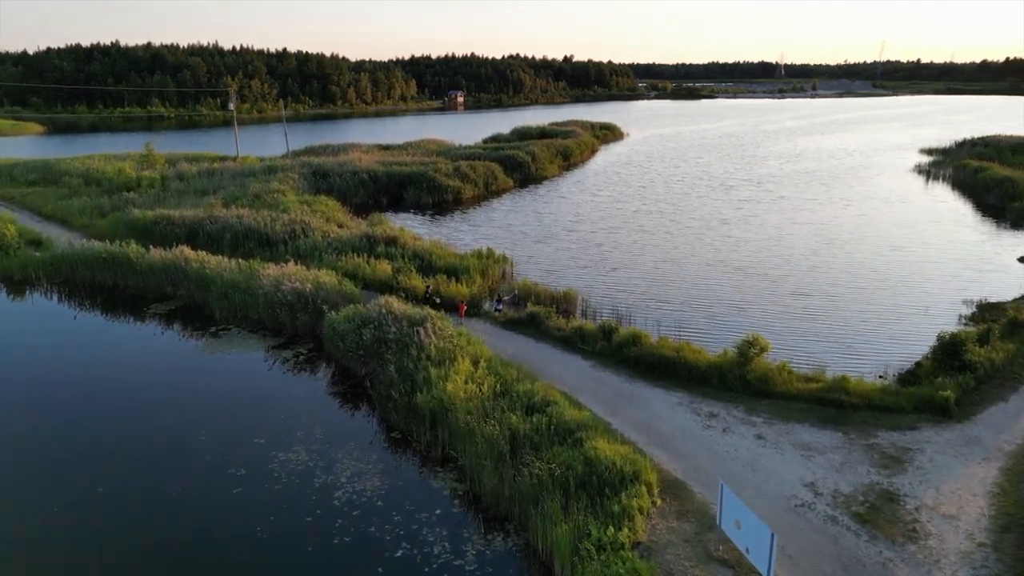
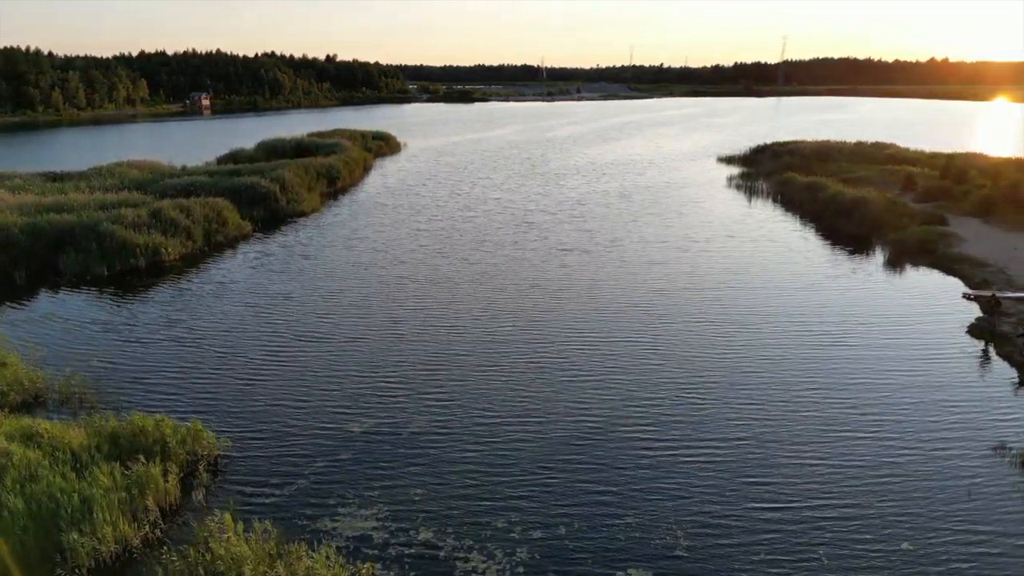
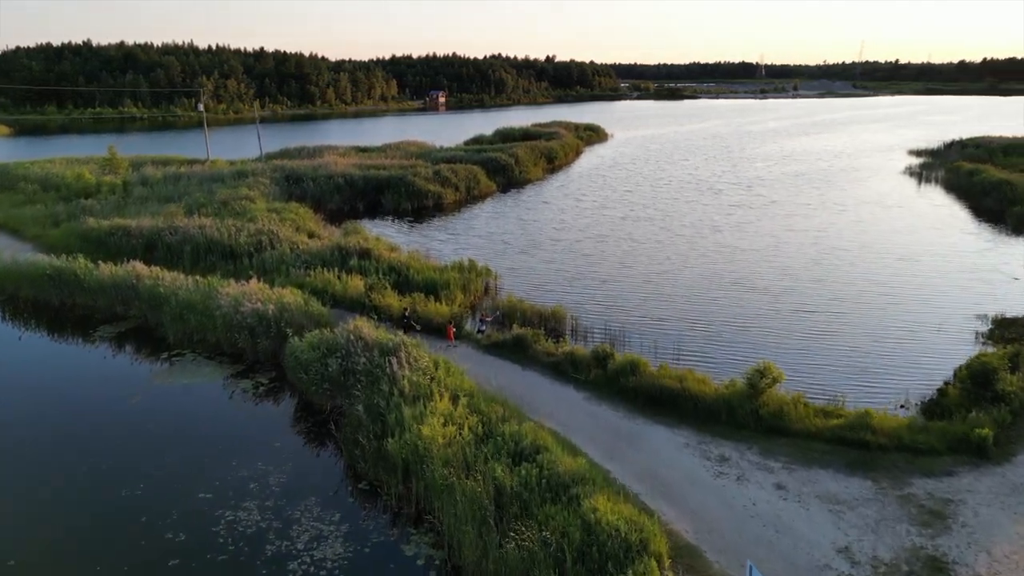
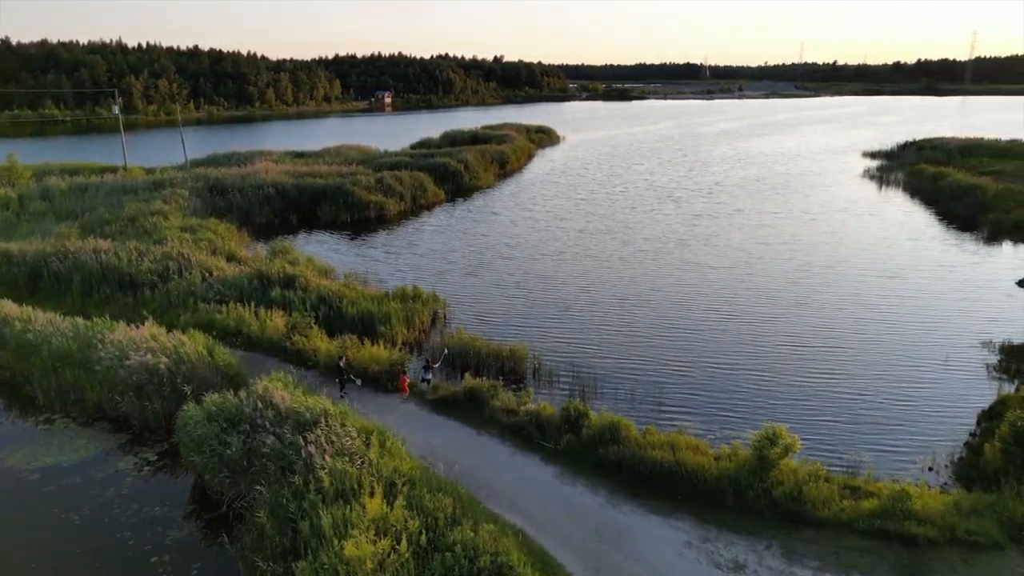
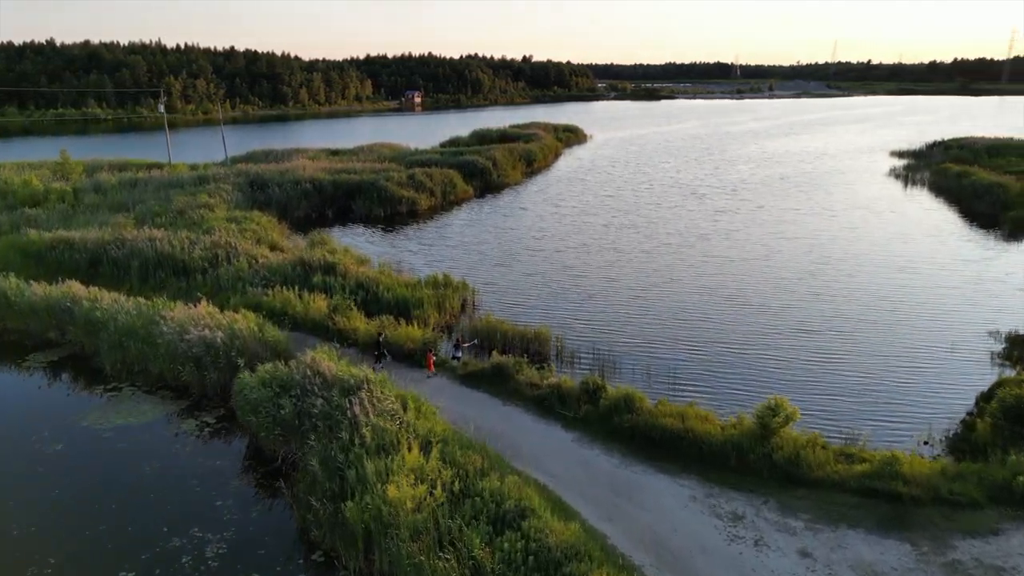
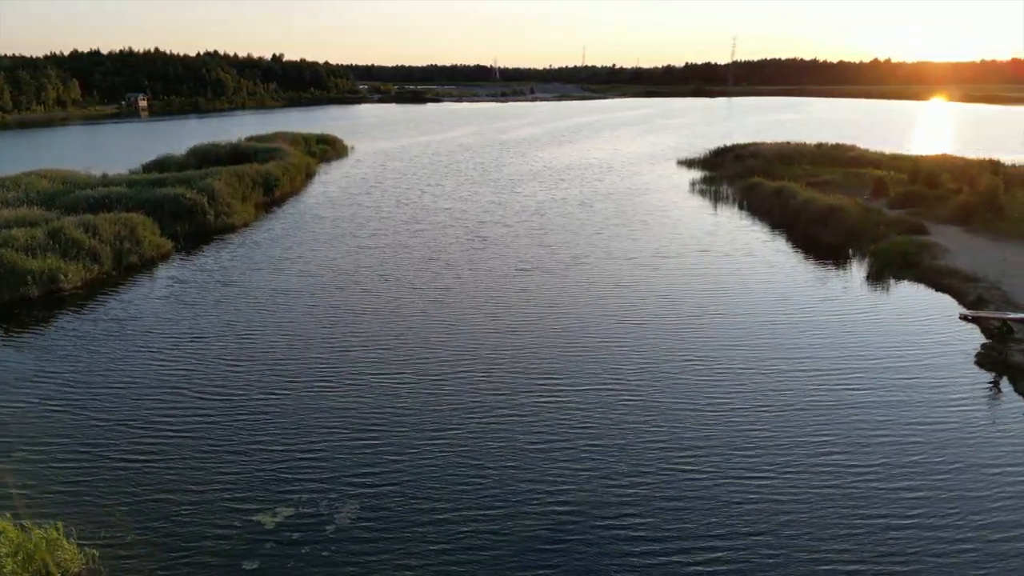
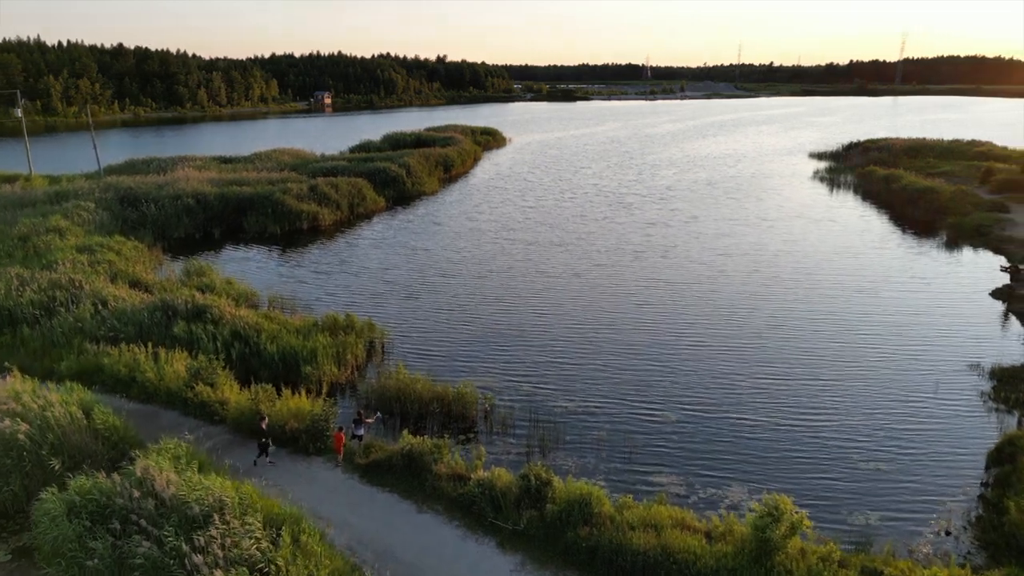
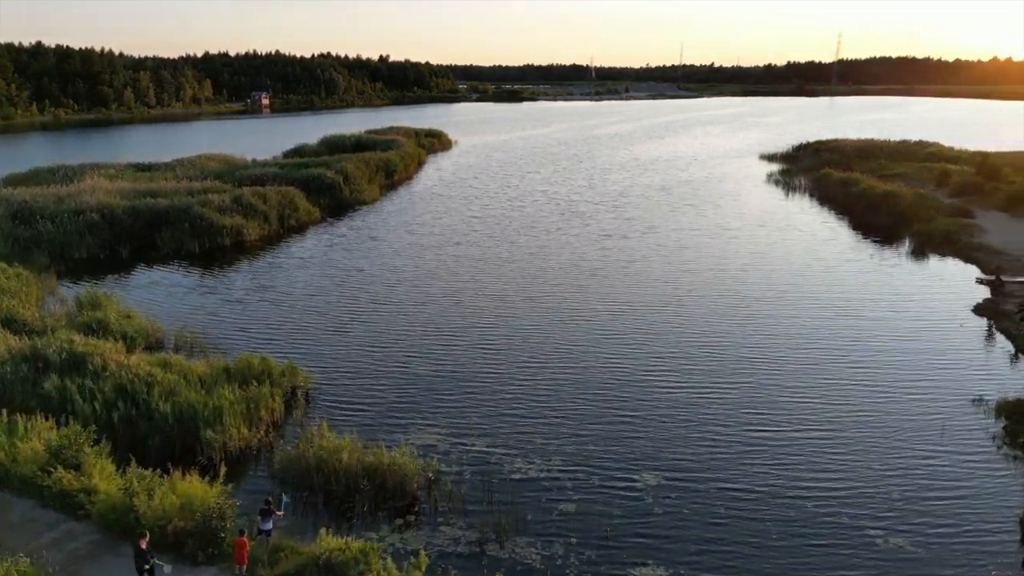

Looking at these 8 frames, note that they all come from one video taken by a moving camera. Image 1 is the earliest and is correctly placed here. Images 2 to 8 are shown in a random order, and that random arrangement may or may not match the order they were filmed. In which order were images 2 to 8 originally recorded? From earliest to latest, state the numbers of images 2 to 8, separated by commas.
3, 5, 4, 7, 8, 2, 6
